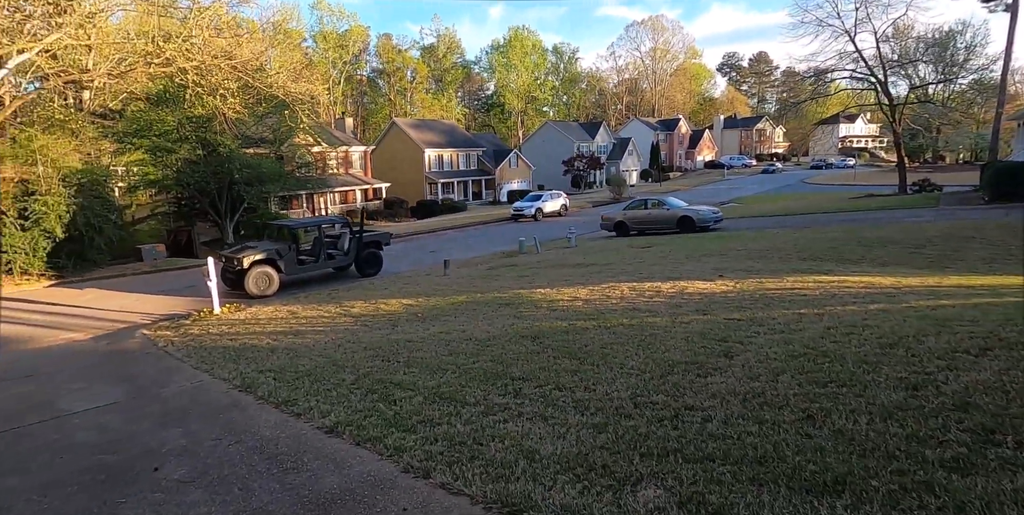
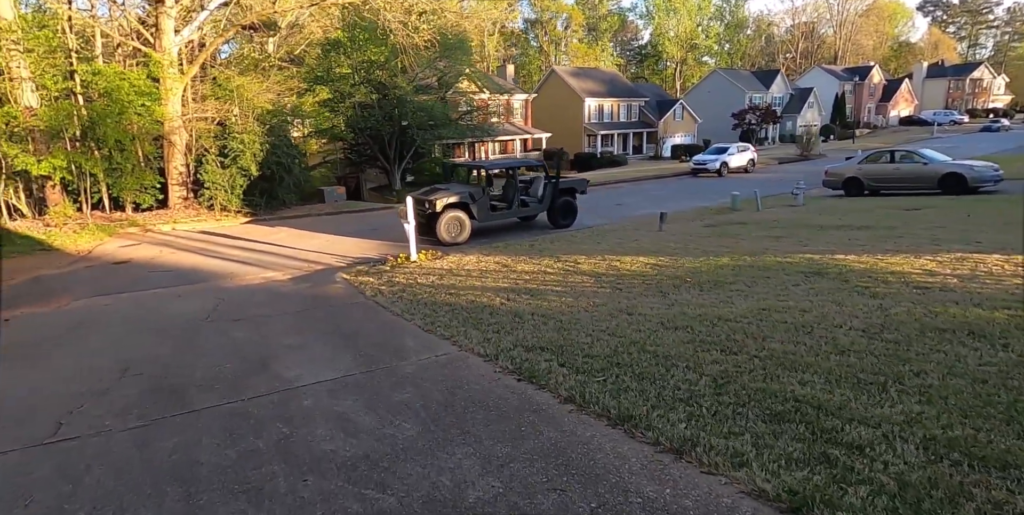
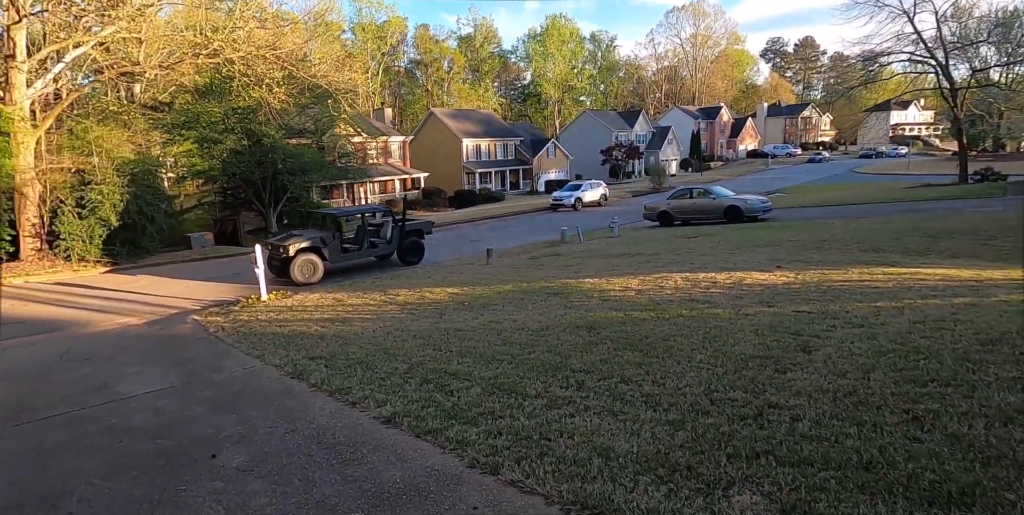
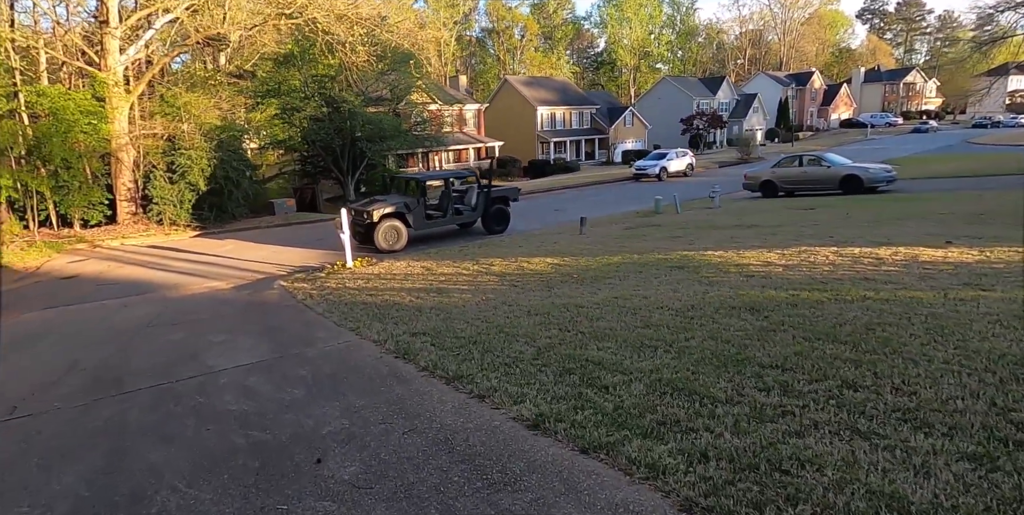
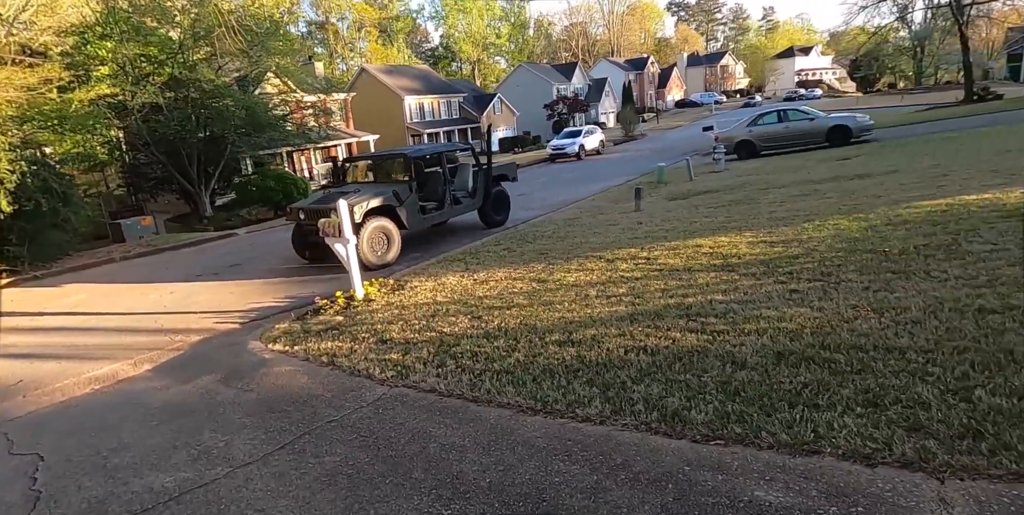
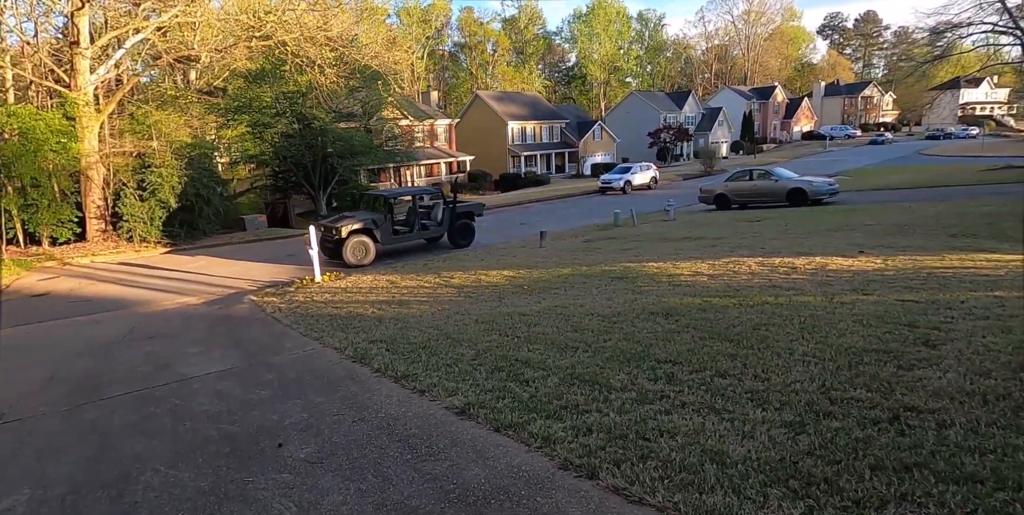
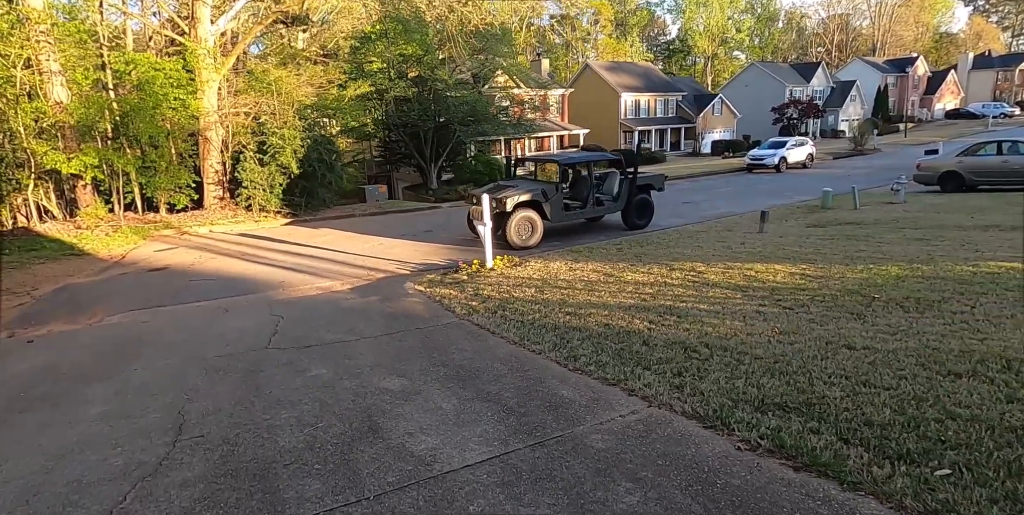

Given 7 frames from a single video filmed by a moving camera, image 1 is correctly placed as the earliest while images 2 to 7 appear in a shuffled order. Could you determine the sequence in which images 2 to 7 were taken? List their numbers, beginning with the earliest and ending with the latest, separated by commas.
3, 6, 4, 2, 7, 5
